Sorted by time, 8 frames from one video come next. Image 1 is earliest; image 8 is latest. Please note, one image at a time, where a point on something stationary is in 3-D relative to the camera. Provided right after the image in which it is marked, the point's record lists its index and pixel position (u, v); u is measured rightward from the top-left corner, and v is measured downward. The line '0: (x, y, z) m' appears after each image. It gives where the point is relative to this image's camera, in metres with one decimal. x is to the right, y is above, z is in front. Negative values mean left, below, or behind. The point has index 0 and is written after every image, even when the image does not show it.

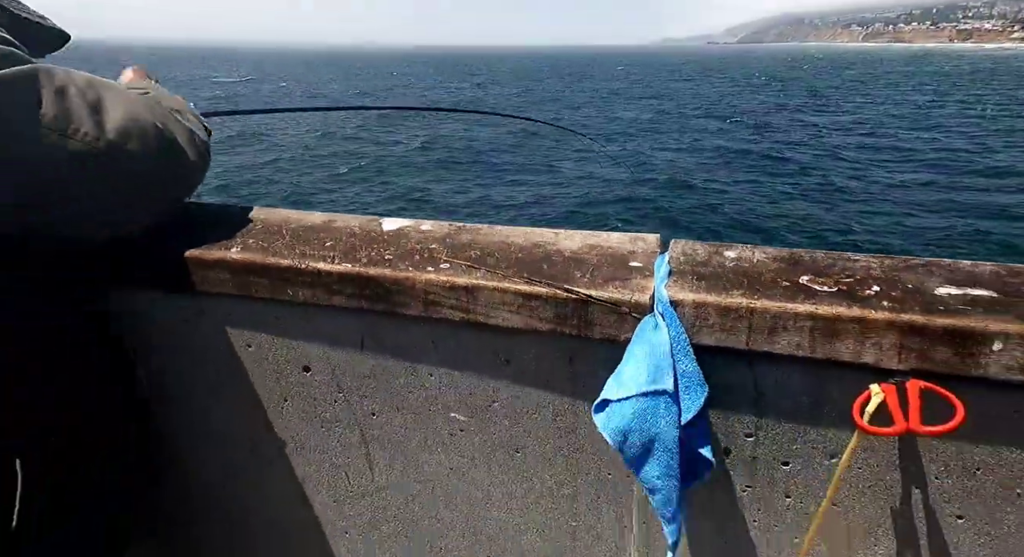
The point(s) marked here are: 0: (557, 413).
0: (+0.1, -0.2, +0.9) m
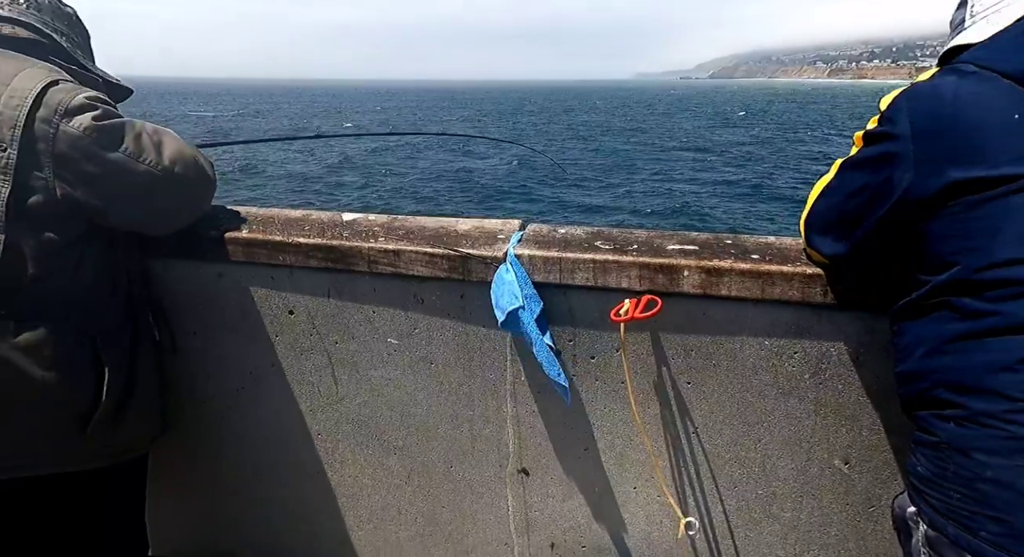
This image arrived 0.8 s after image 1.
0: (-0.1, -0.1, +1.5) m
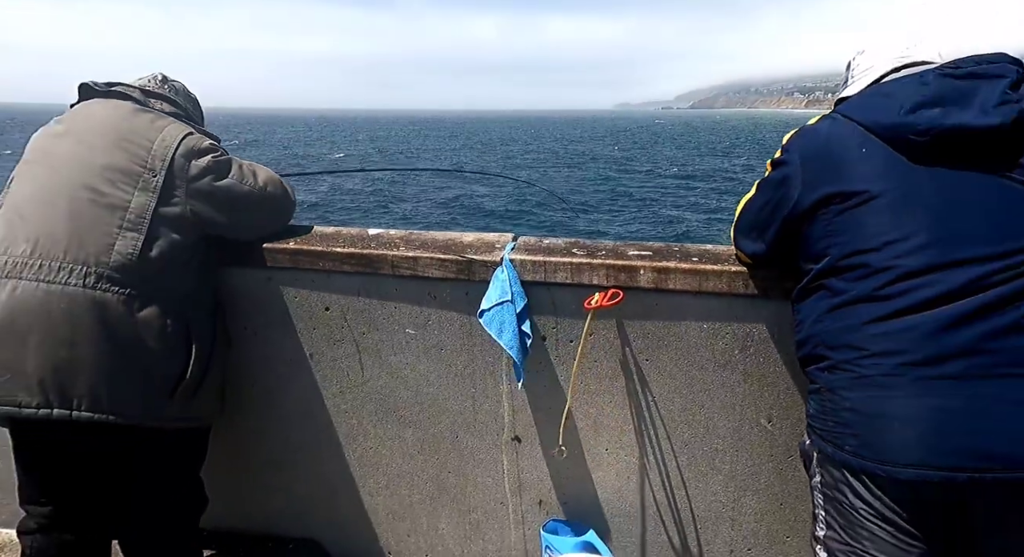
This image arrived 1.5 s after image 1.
0: (-0.1, -0.1, +1.9) m
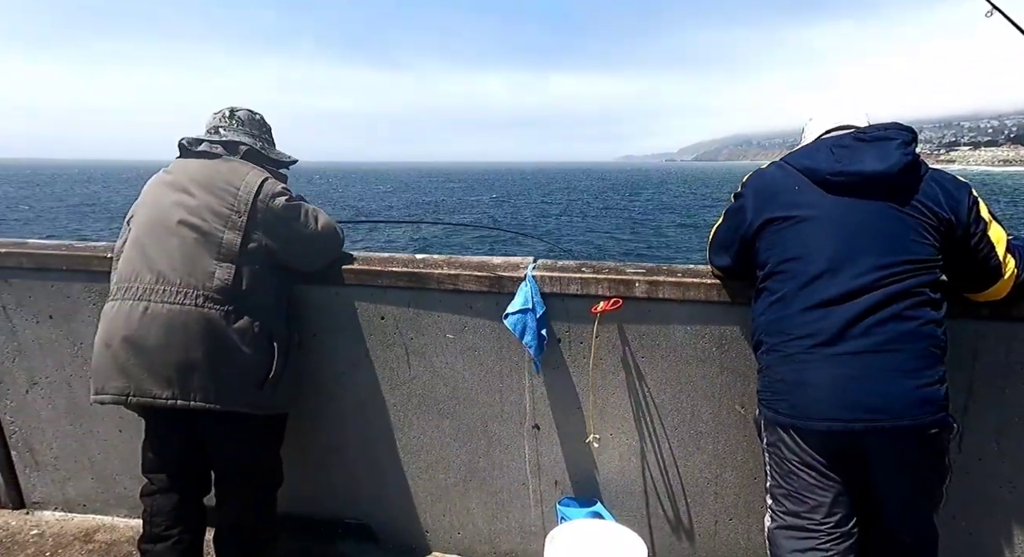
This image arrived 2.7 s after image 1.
0: (-0.1, -0.2, +2.3) m
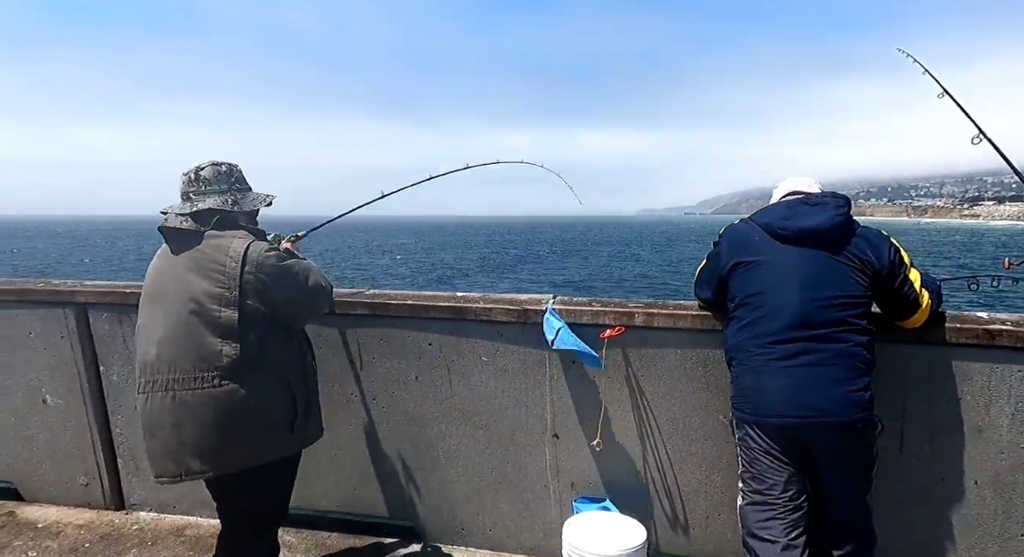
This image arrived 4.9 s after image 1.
0: (0.0, -0.3, +2.8) m
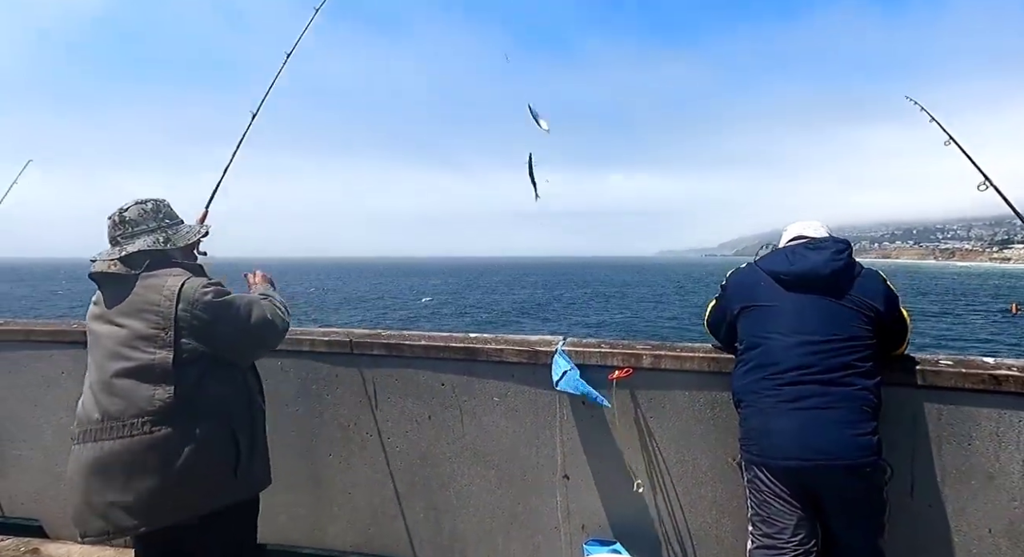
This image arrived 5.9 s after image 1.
0: (+0.1, -0.5, +2.9) m
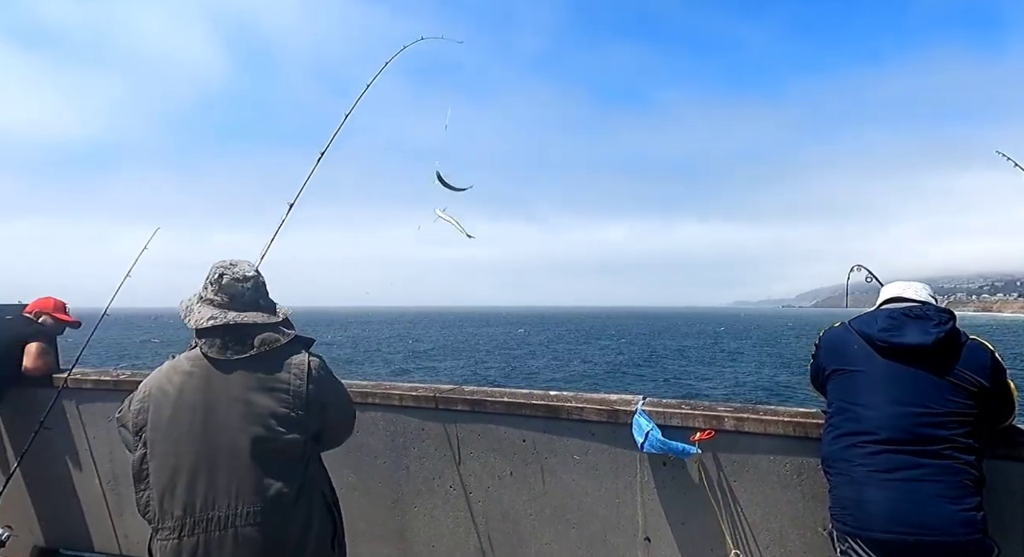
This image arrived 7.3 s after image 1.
0: (+0.4, -0.8, +2.9) m
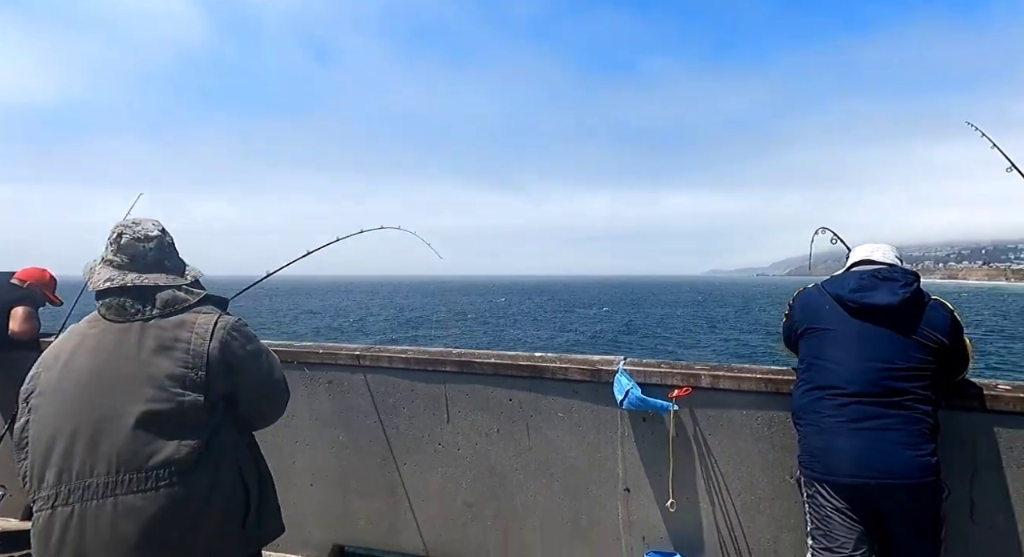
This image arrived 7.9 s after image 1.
0: (+0.4, -0.6, +3.0) m
